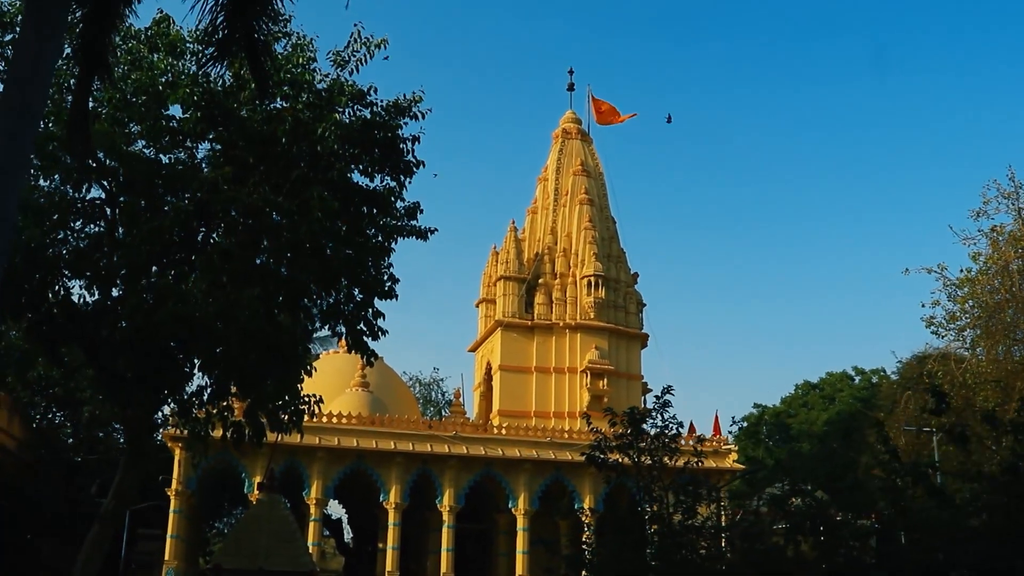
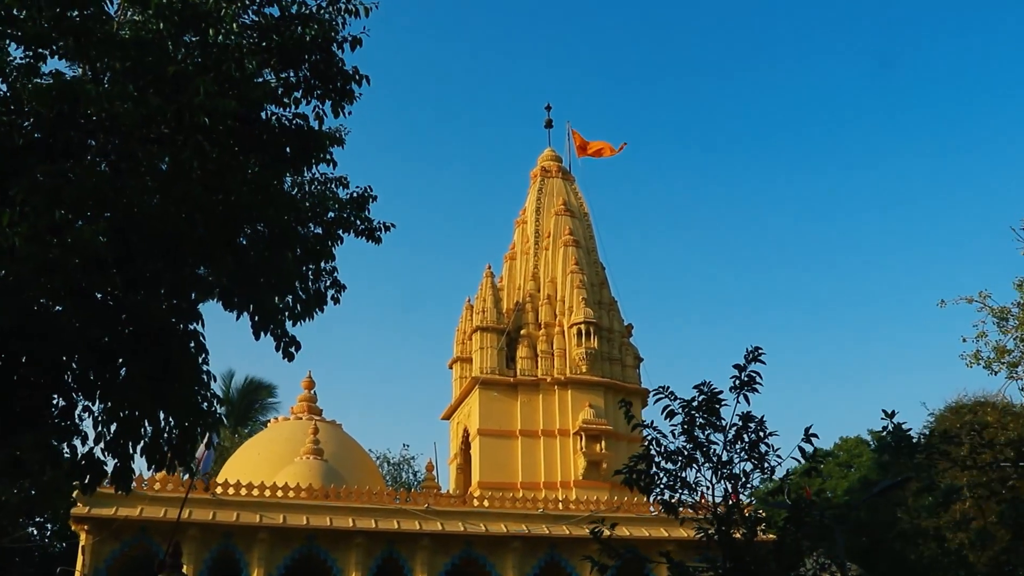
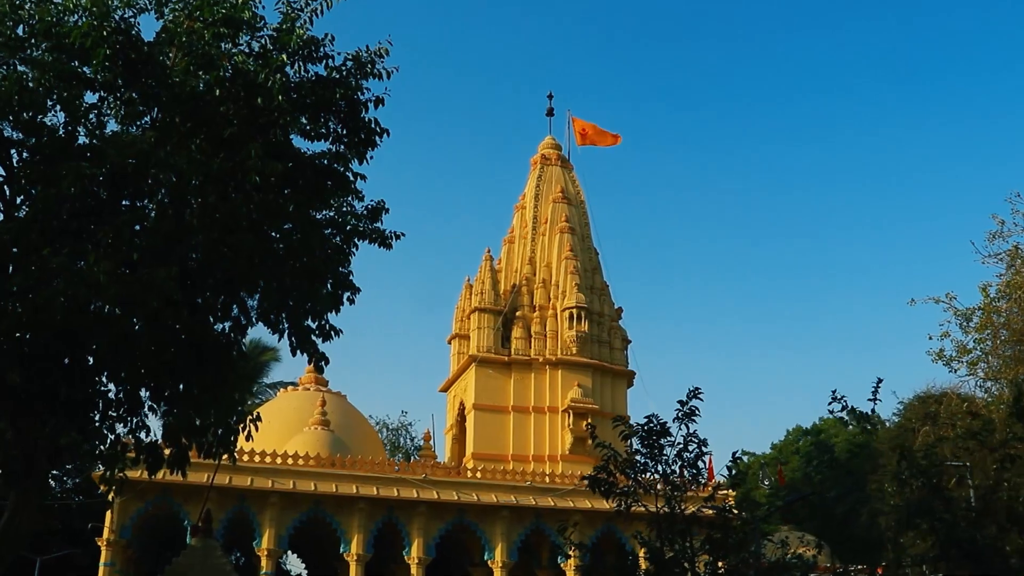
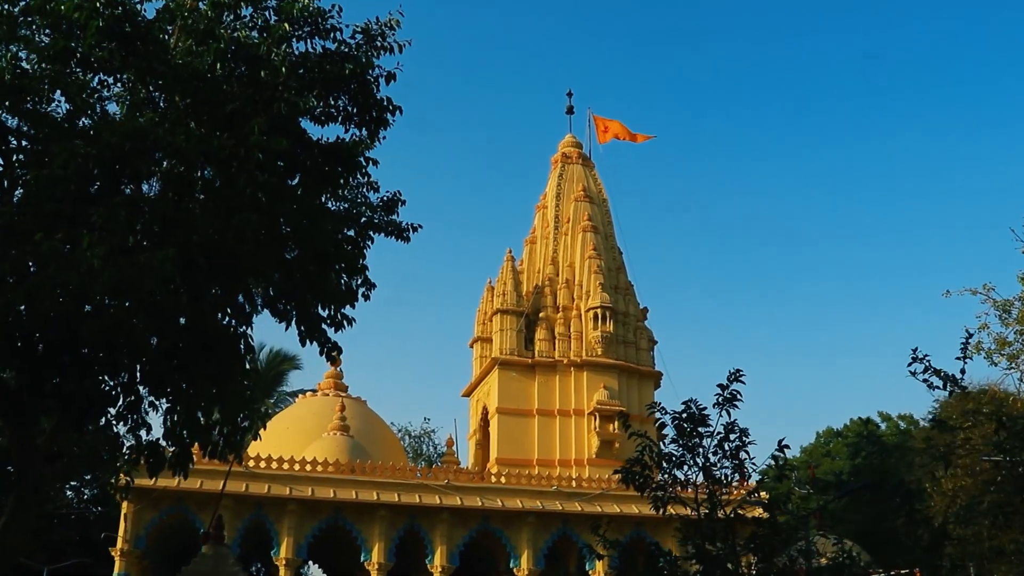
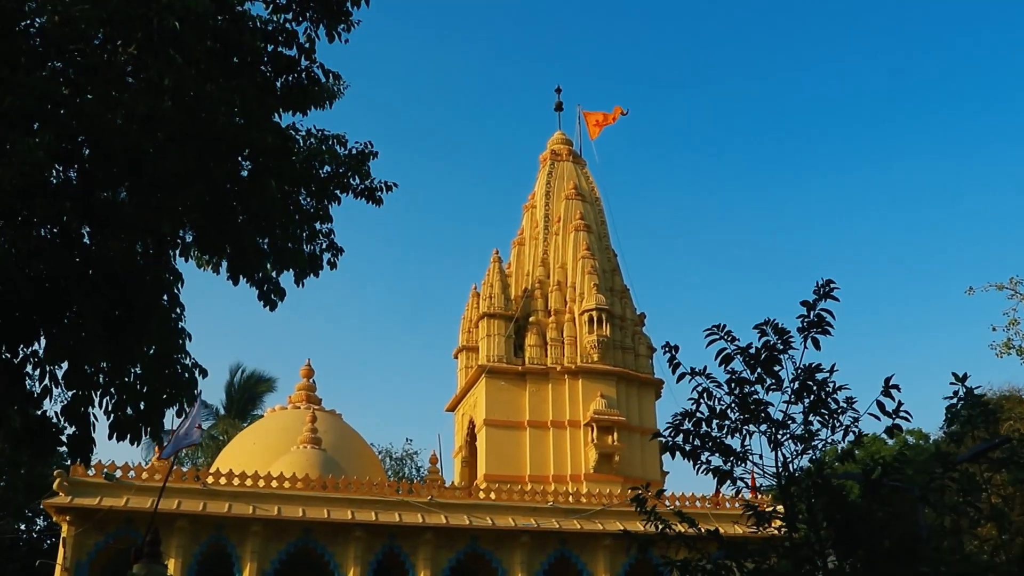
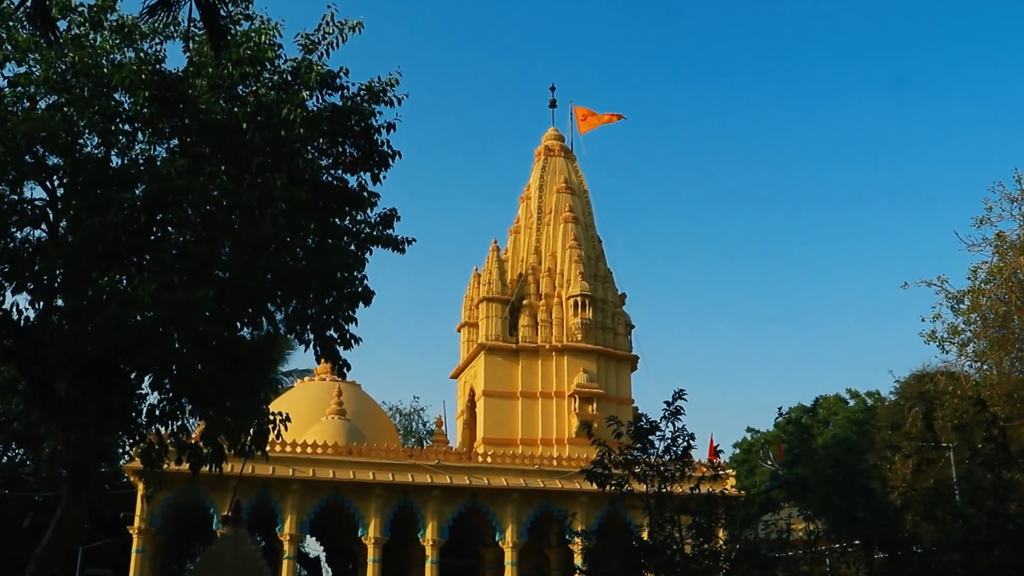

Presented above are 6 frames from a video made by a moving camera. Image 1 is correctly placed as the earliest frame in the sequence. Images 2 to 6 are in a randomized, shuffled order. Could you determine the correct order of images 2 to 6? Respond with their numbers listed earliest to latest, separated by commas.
6, 3, 4, 2, 5
